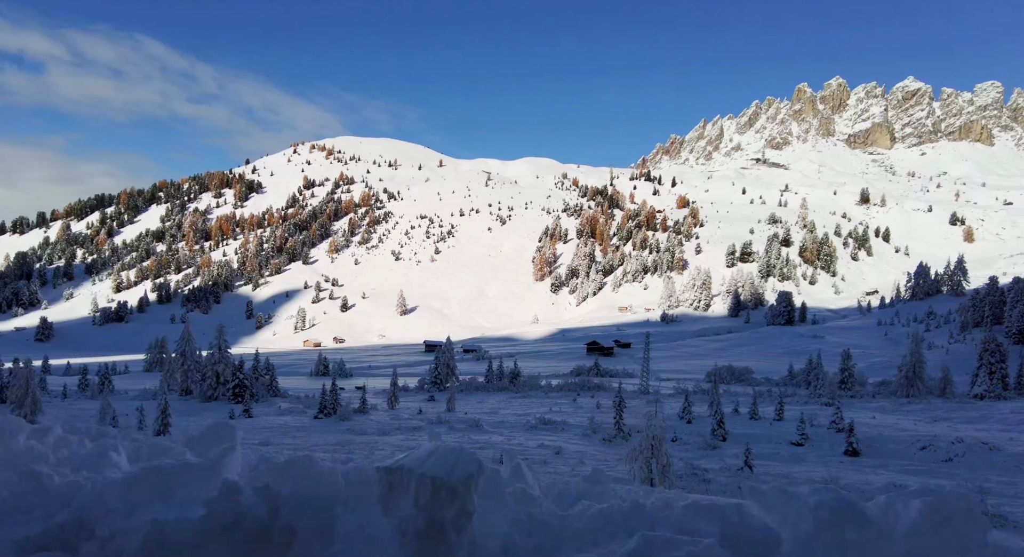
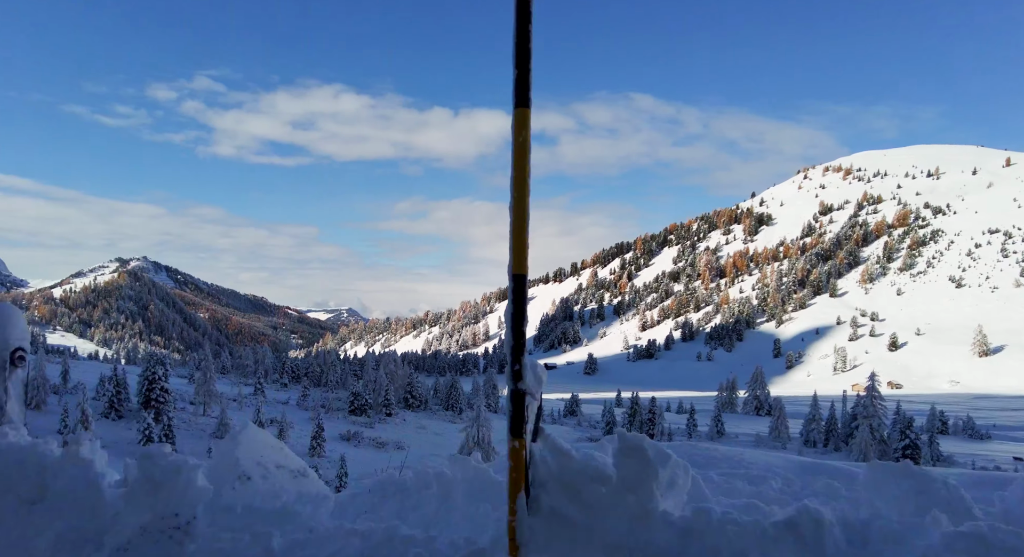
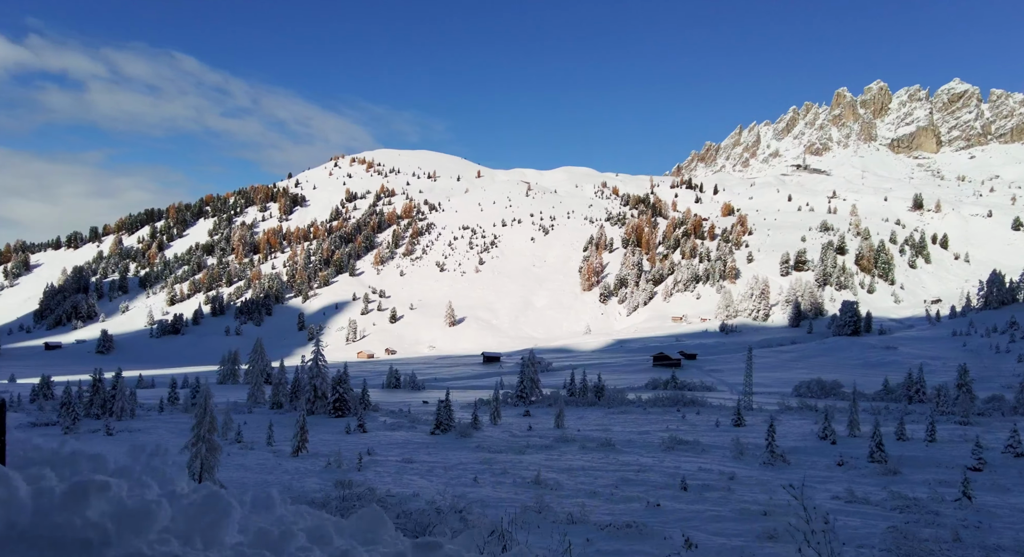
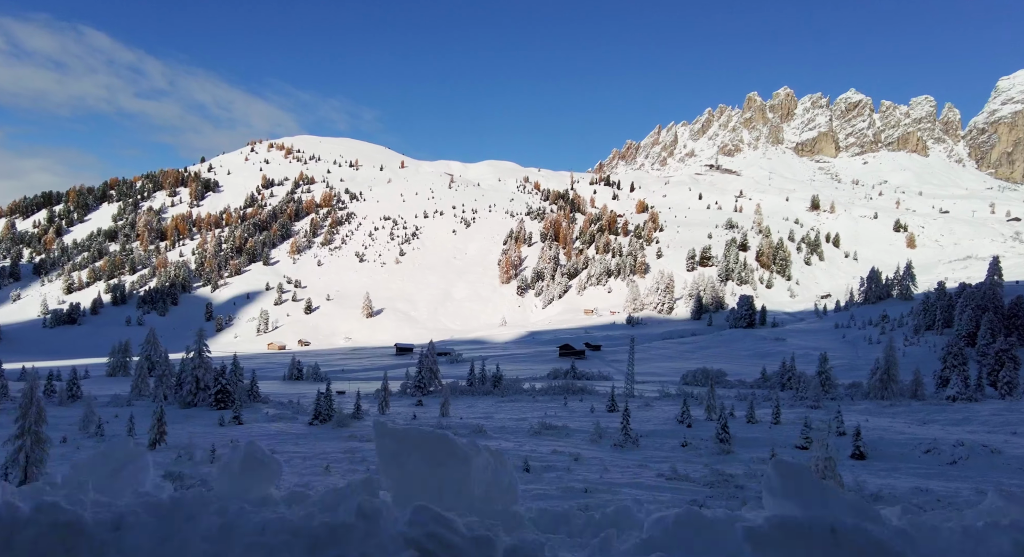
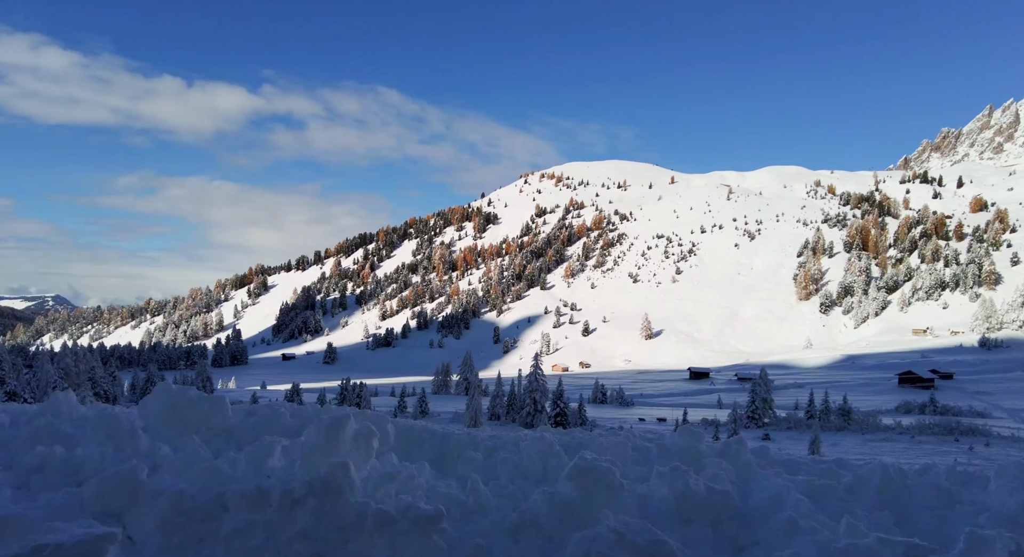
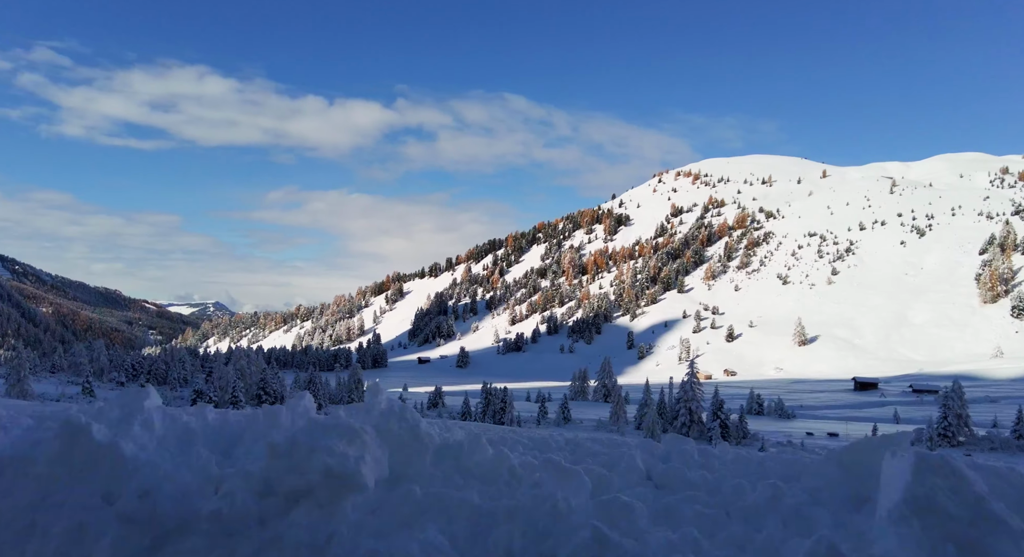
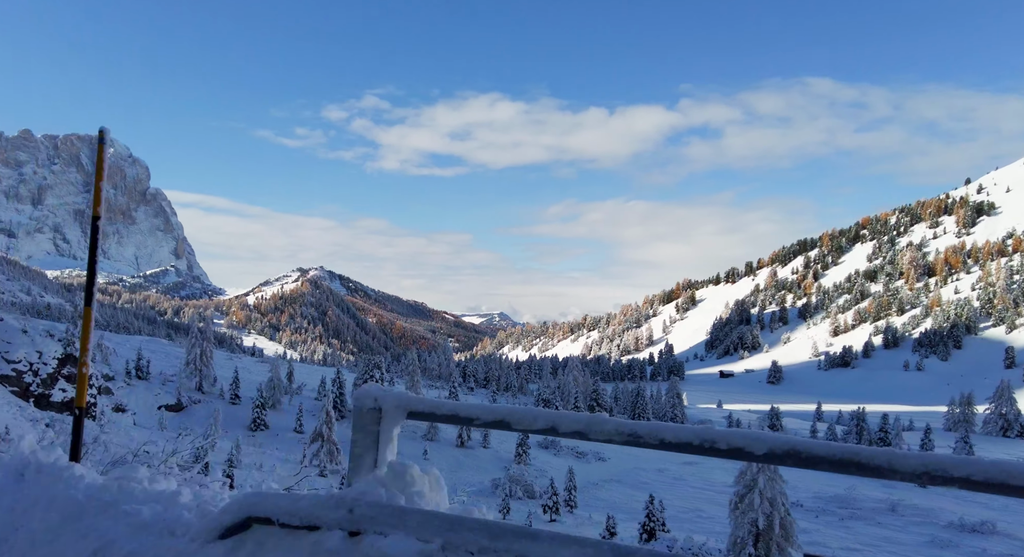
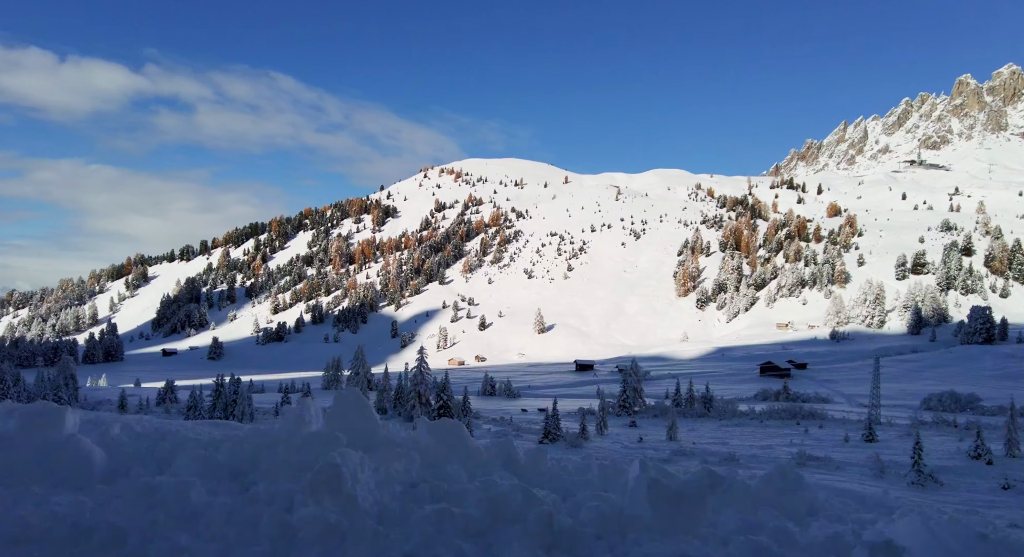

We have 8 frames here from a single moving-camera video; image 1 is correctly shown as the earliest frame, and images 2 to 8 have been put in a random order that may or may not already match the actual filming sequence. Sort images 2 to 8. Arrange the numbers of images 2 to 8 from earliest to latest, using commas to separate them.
4, 3, 8, 5, 6, 2, 7
